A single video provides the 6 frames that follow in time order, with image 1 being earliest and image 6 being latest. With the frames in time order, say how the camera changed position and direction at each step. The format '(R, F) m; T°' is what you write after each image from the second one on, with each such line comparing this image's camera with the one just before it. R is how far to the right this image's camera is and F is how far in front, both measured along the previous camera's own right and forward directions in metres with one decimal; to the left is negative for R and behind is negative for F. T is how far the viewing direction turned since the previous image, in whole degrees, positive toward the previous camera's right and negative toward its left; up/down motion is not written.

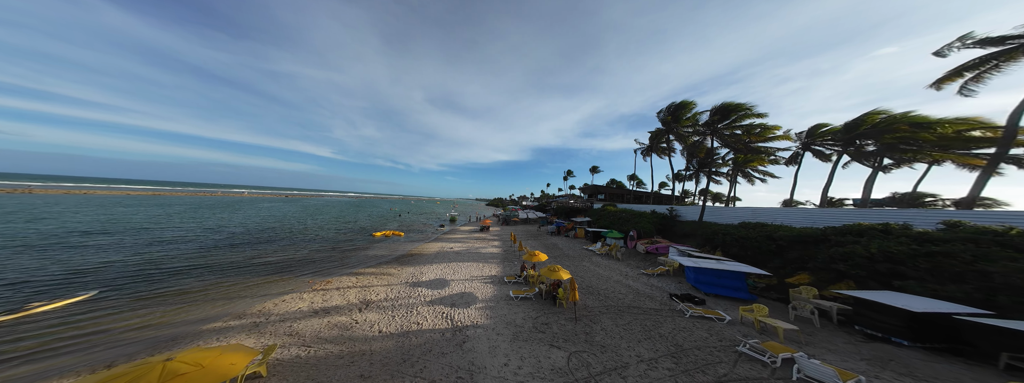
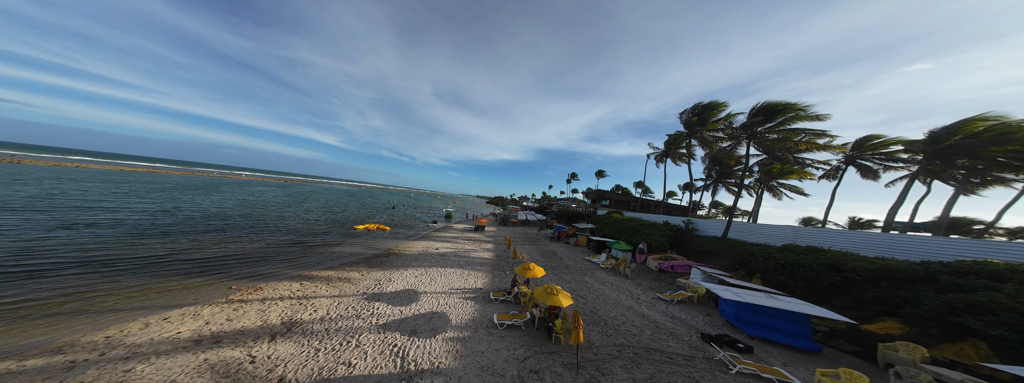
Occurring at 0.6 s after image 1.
(+0.4, +2.2) m; 0°
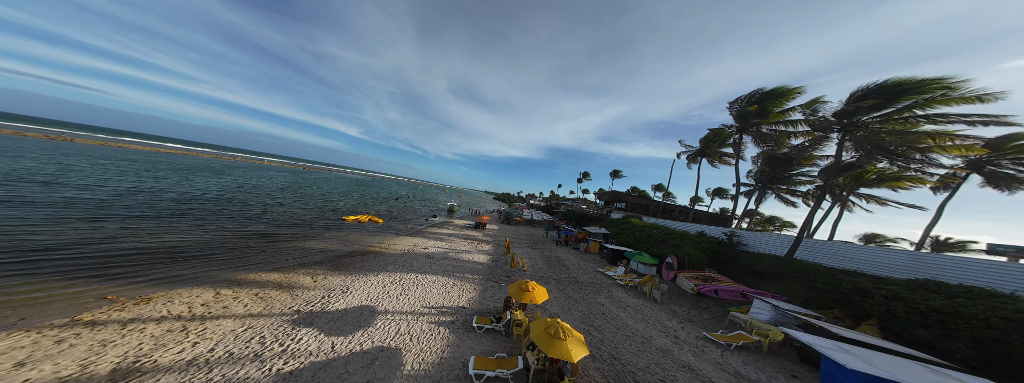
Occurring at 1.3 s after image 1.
(+0.5, +2.6) m; -3°
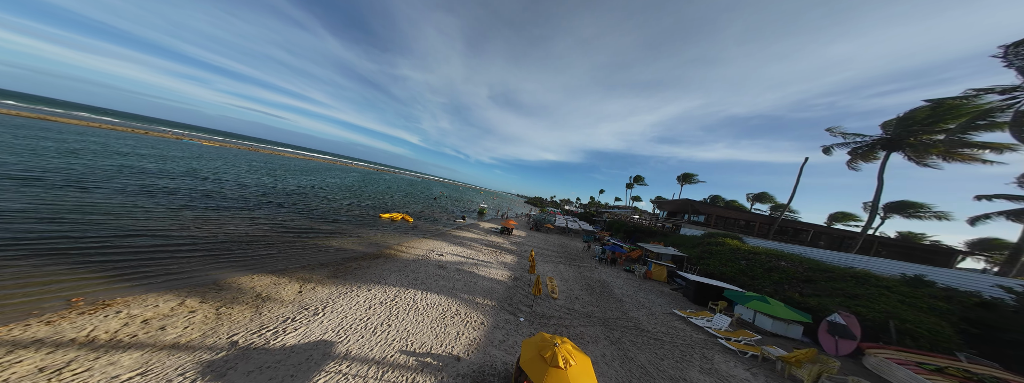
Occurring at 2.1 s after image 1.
(+0.7, +3.0) m; -13°
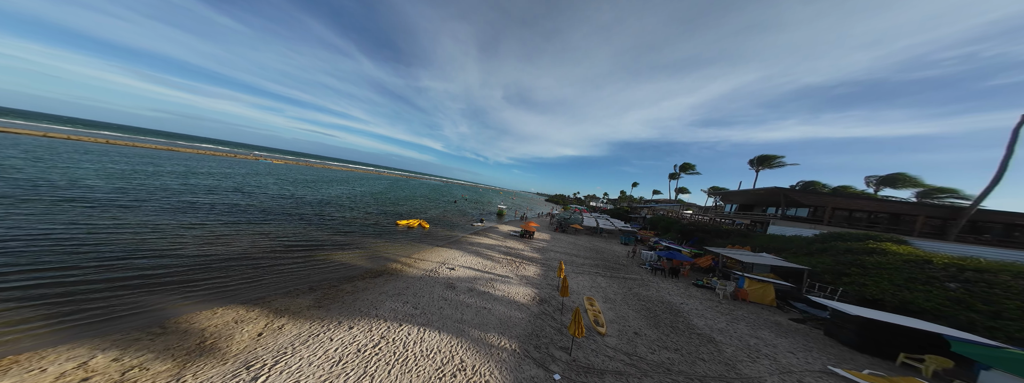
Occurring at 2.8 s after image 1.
(+0.1, +2.6) m; -7°
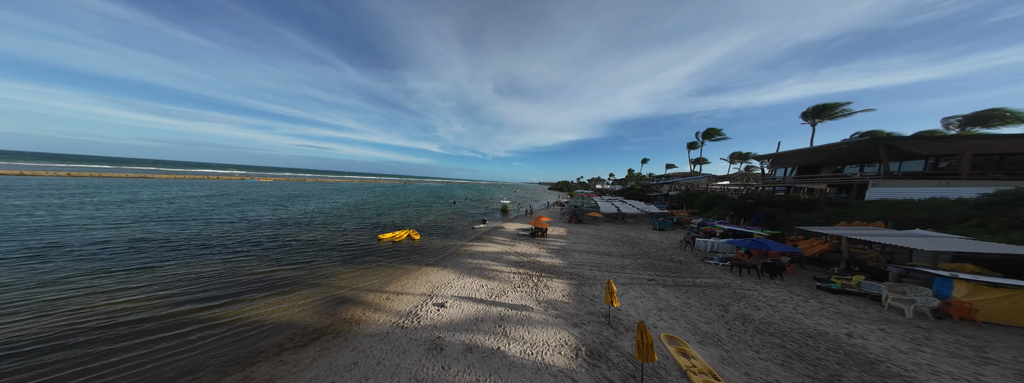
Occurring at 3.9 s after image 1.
(-0.3, +4.0) m; 0°
